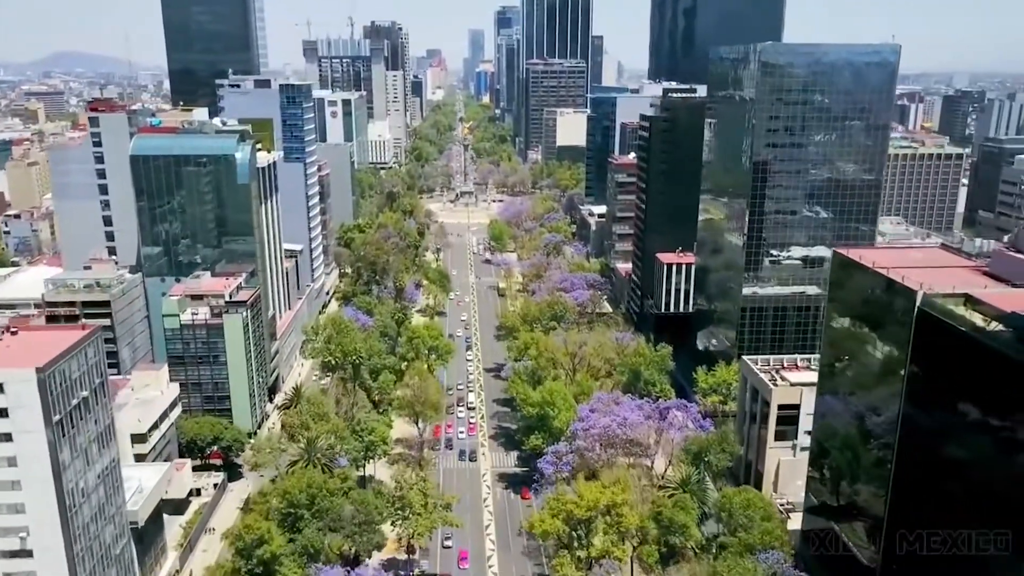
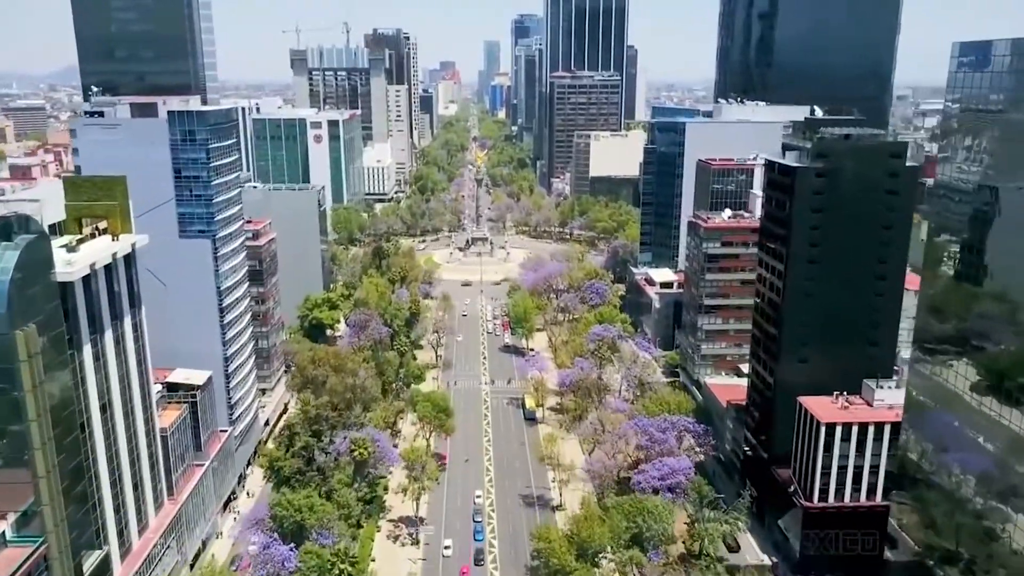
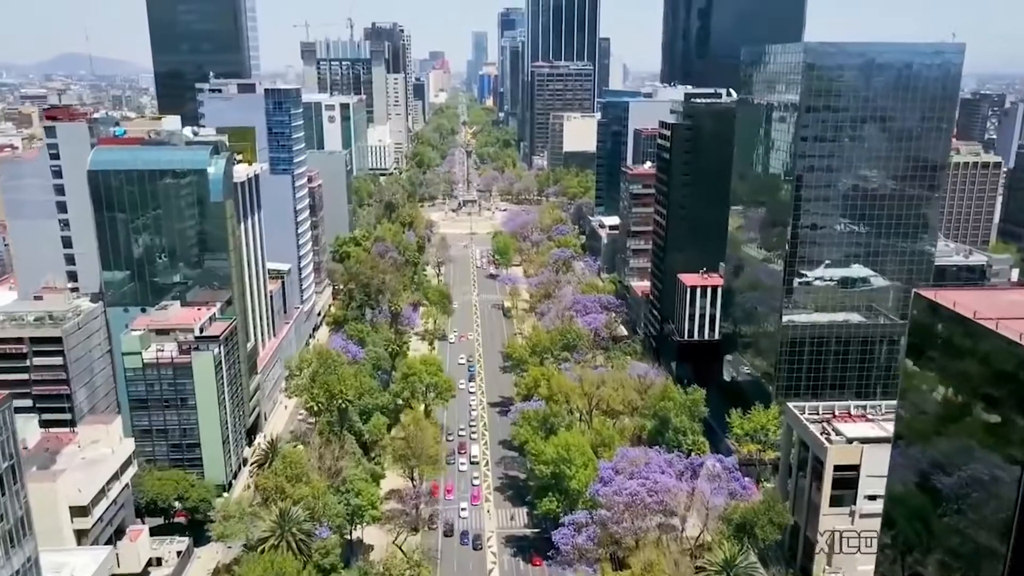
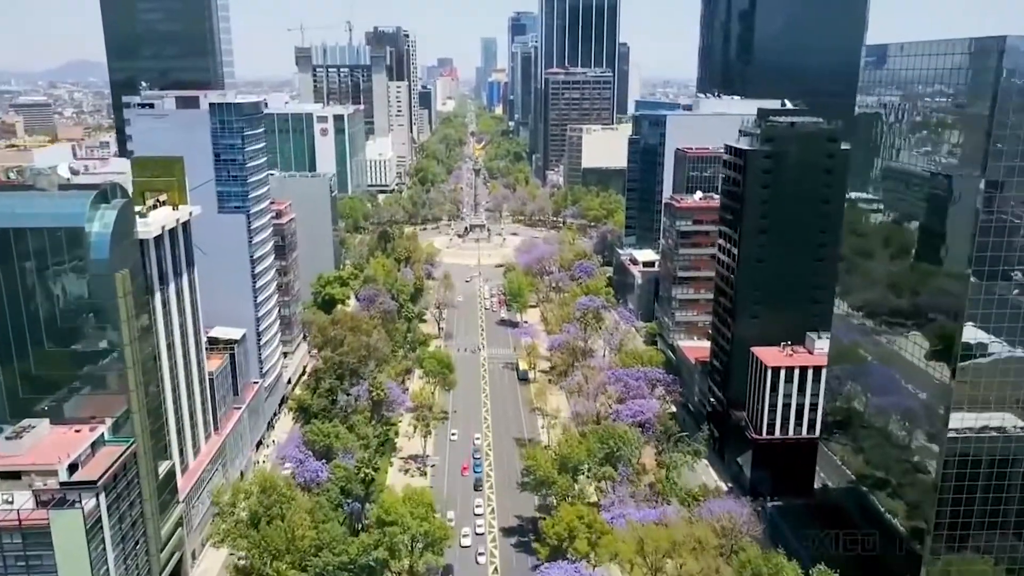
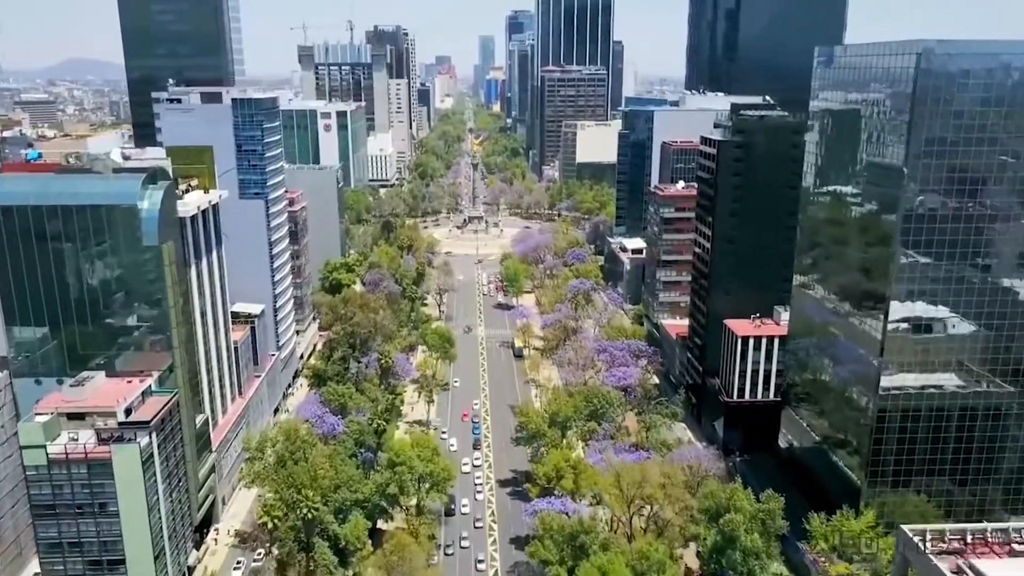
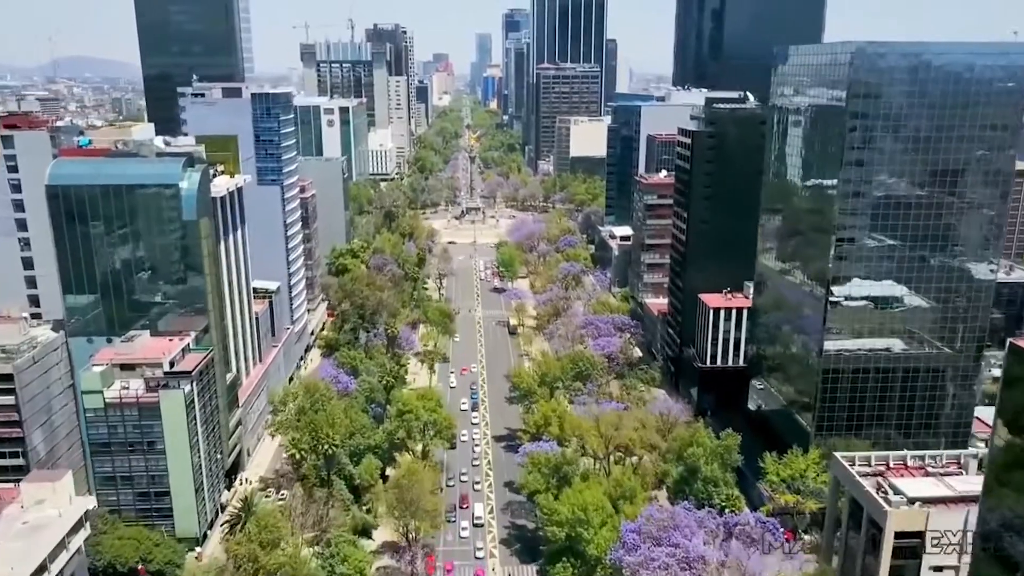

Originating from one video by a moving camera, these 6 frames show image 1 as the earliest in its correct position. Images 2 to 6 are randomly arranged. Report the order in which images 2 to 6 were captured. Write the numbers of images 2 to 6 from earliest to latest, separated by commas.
3, 6, 5, 4, 2
